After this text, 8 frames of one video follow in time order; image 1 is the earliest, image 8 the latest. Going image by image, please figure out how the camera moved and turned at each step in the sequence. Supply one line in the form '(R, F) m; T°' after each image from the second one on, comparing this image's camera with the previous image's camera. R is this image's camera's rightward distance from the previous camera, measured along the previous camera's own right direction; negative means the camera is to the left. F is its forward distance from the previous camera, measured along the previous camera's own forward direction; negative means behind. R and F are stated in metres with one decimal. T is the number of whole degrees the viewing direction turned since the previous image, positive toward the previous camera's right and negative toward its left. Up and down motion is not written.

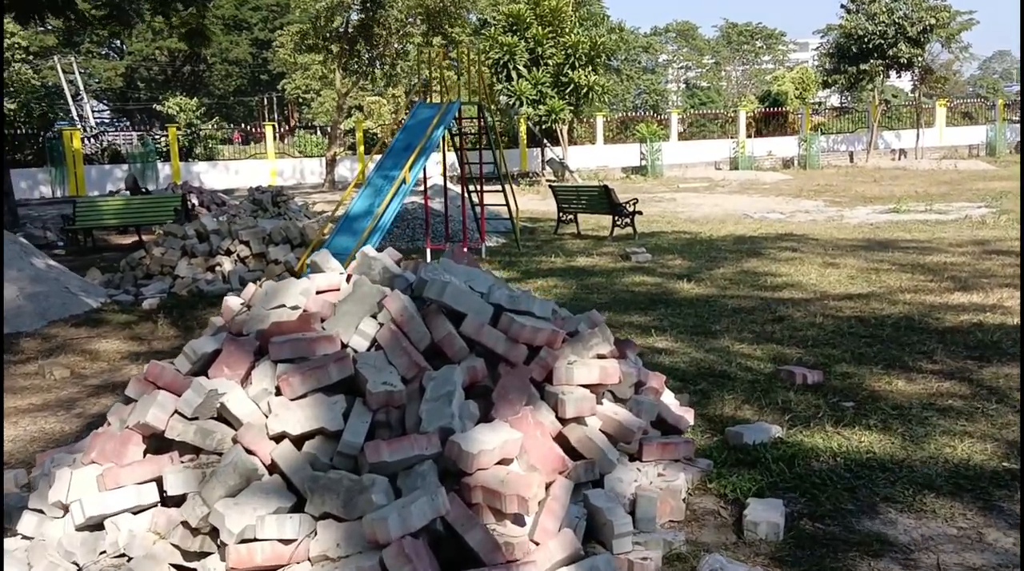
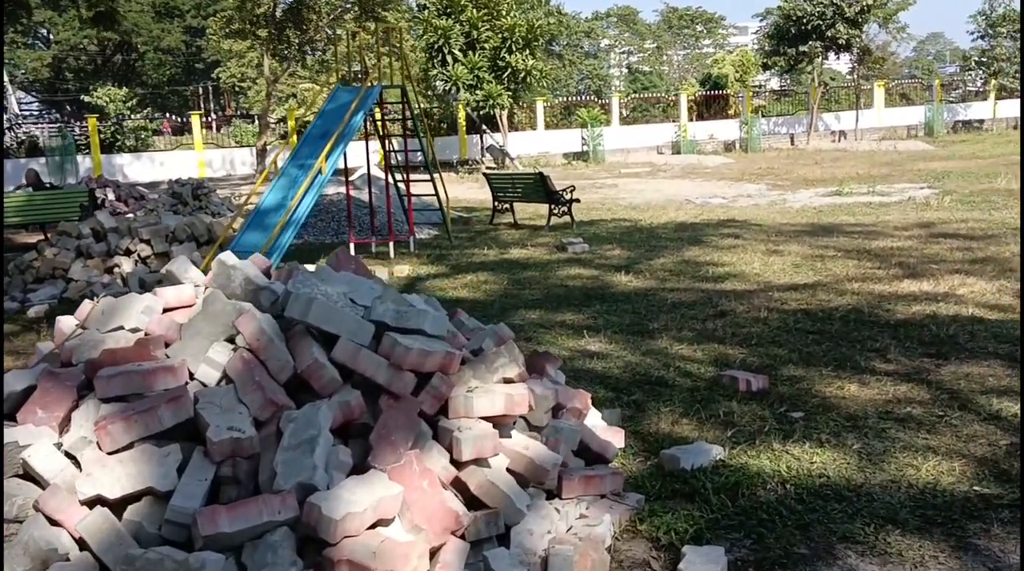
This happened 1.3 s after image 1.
(+0.2, +0.6) m; +3°
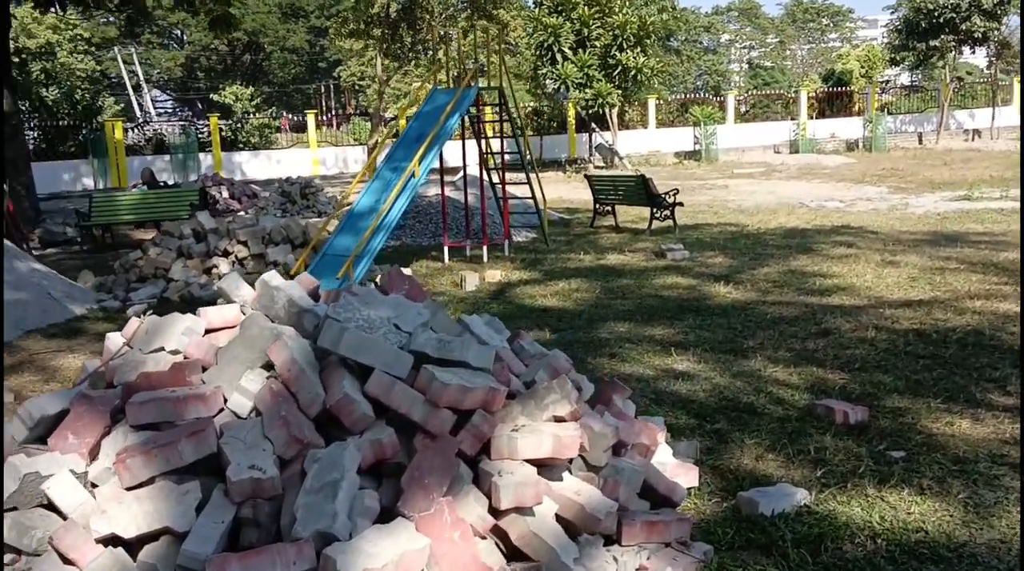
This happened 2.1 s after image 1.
(+0.2, +0.3) m; -7°
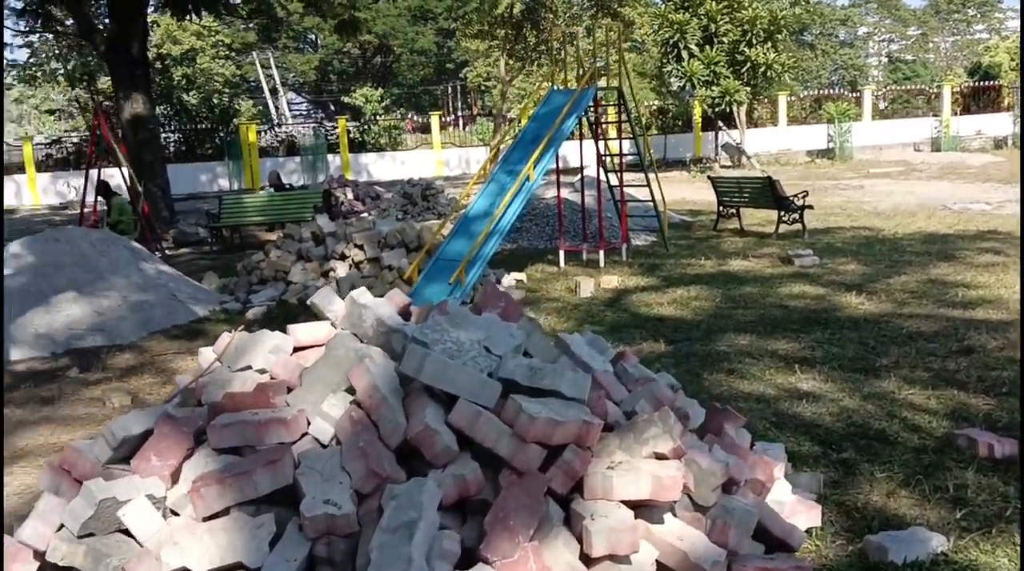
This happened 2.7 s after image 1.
(+0.1, +0.2) m; -7°
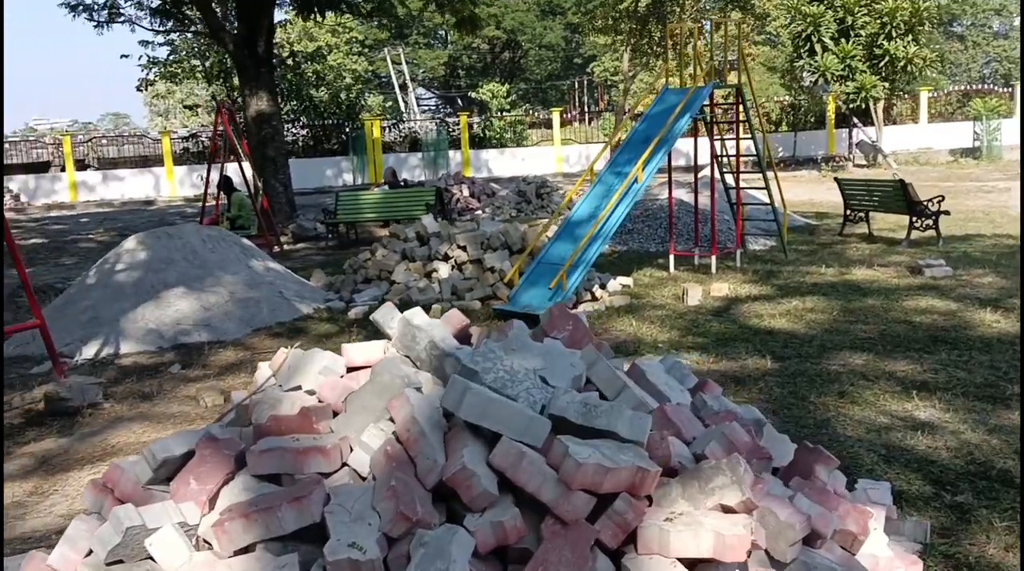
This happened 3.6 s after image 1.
(+0.2, +0.2) m; -7°
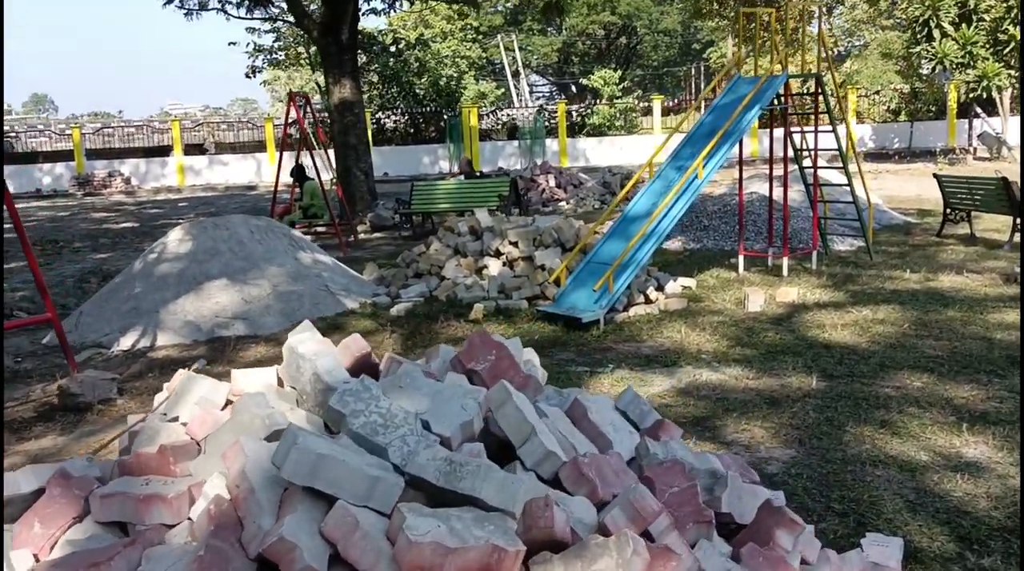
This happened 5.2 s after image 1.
(+0.5, +0.4) m; -7°
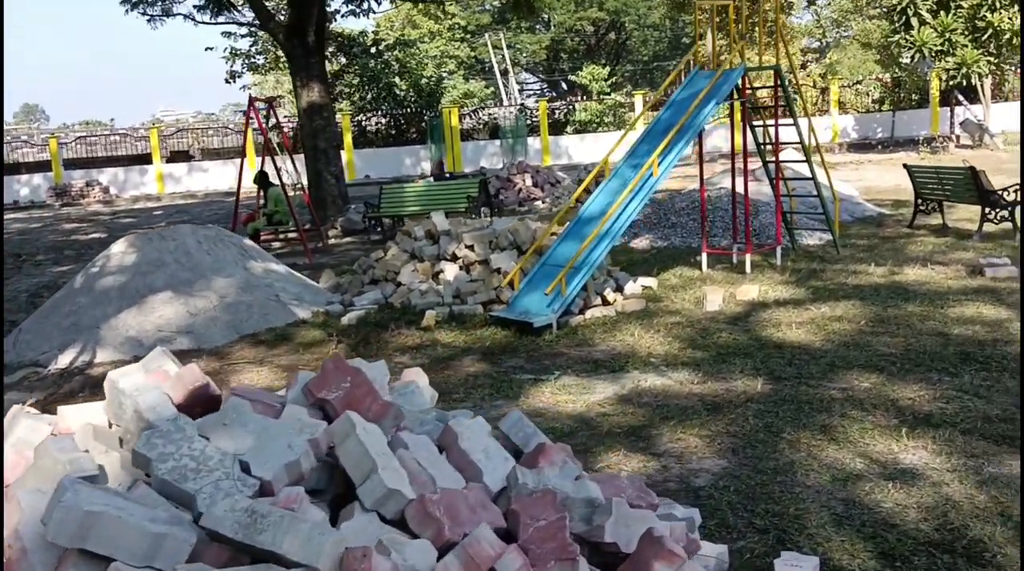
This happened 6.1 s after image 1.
(+0.4, +0.2) m; 0°
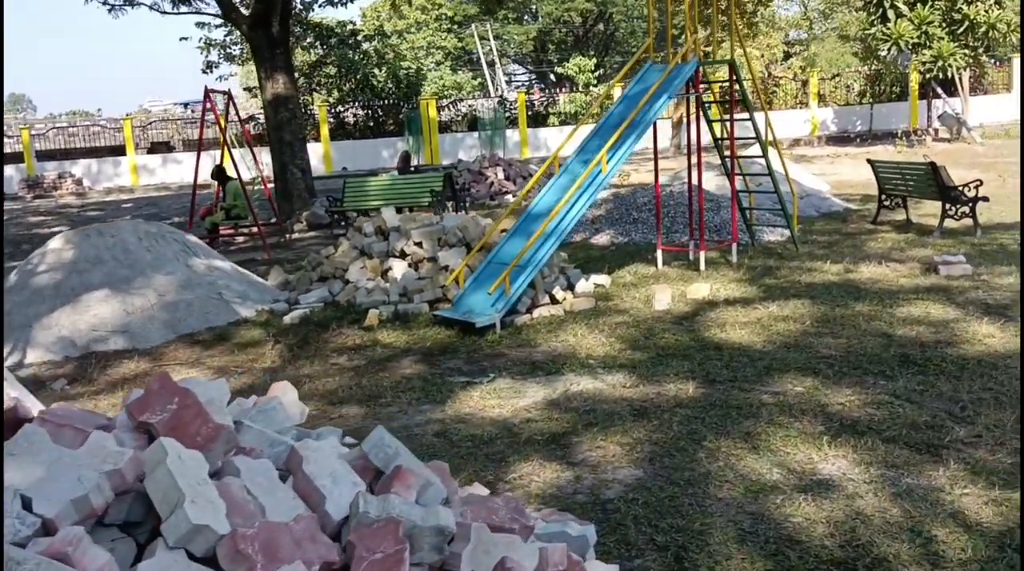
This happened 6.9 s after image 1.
(+0.4, +0.2) m; +1°
